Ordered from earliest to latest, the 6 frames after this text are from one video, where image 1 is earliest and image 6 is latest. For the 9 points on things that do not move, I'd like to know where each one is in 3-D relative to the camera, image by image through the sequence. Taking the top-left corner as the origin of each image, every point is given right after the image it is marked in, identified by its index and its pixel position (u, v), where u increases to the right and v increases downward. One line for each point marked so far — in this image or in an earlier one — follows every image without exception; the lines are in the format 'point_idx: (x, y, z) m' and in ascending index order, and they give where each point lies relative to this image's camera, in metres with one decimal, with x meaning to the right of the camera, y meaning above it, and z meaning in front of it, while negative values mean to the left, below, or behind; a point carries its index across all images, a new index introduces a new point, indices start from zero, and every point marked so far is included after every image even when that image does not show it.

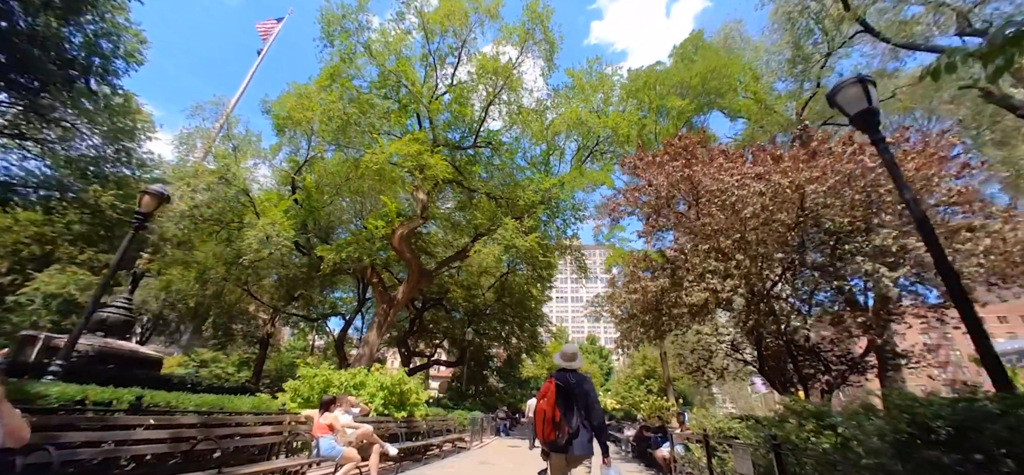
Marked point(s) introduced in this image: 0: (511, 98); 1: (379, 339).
0: (-0.1, +6.1, +16.0) m
1: (-4.6, -3.4, +12.6) m
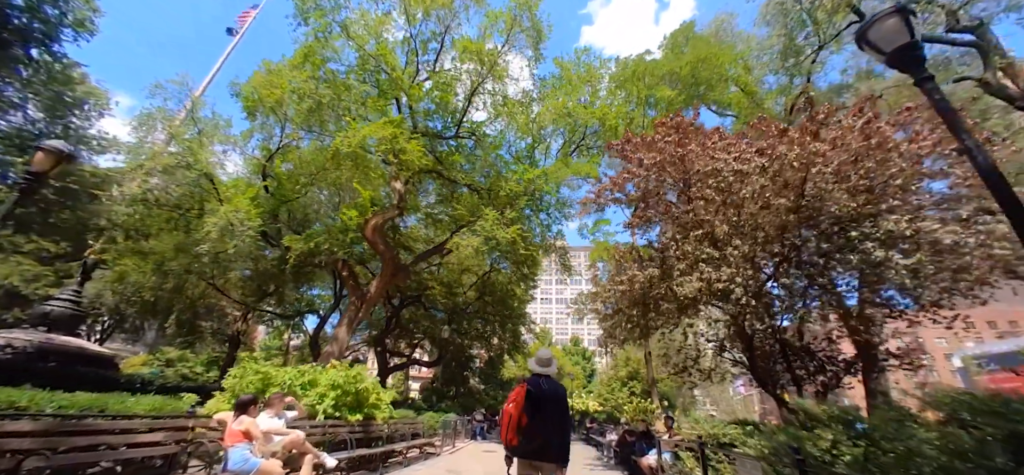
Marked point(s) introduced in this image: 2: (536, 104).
0: (-0.7, +6.3, +15.4) m
1: (-5.3, -3.1, +11.8) m
2: (+1.0, +5.8, +15.7) m
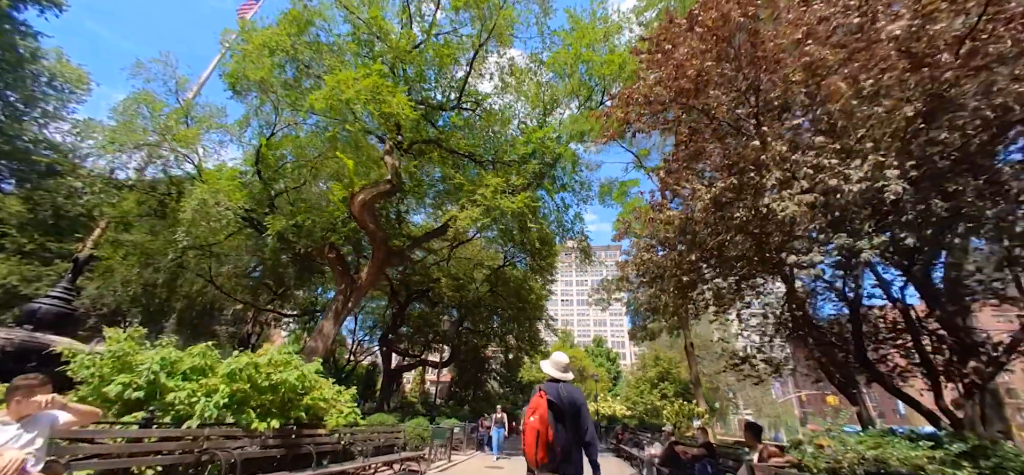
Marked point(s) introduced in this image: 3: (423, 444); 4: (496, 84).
0: (-0.4, +7.0, +13.8) m
1: (-5.0, -2.5, +10.2) m
2: (+1.3, +6.5, +14.0) m
3: (-1.9, -4.5, +8.0) m
4: (-0.6, +5.9, +13.9) m
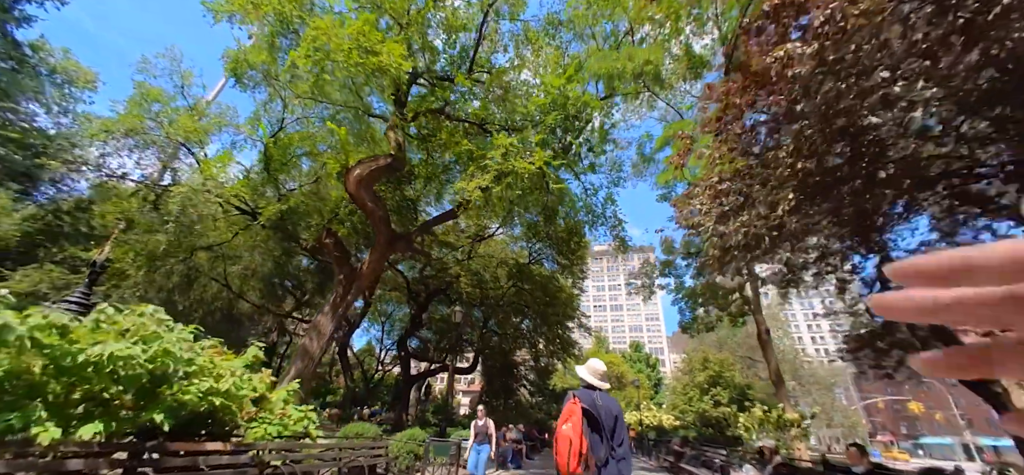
0: (+0.1, +7.5, +12.3) m
1: (-4.4, -2.1, +8.9) m
2: (+1.8, +7.1, +12.4) m
3: (-1.4, -3.9, +6.4) m
4: (-0.1, +6.4, +12.4) m
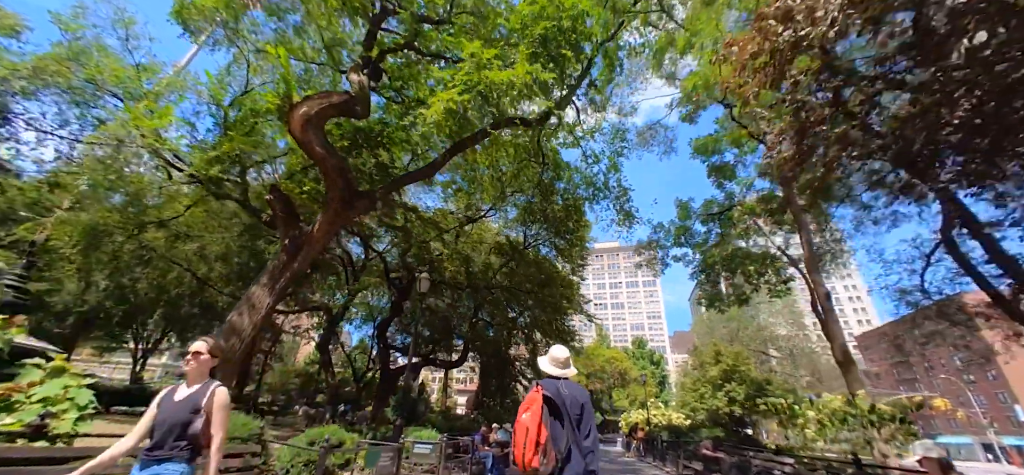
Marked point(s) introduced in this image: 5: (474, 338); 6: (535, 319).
0: (-0.3, +8.5, +10.6) m
1: (-4.8, -1.2, +7.2) m
2: (+1.5, +8.0, +10.7) m
3: (-1.8, -2.9, +4.6) m
4: (-0.4, +7.3, +10.7) m
5: (-2.0, -5.3, +19.2) m
6: (+1.2, -4.1, +18.7) m
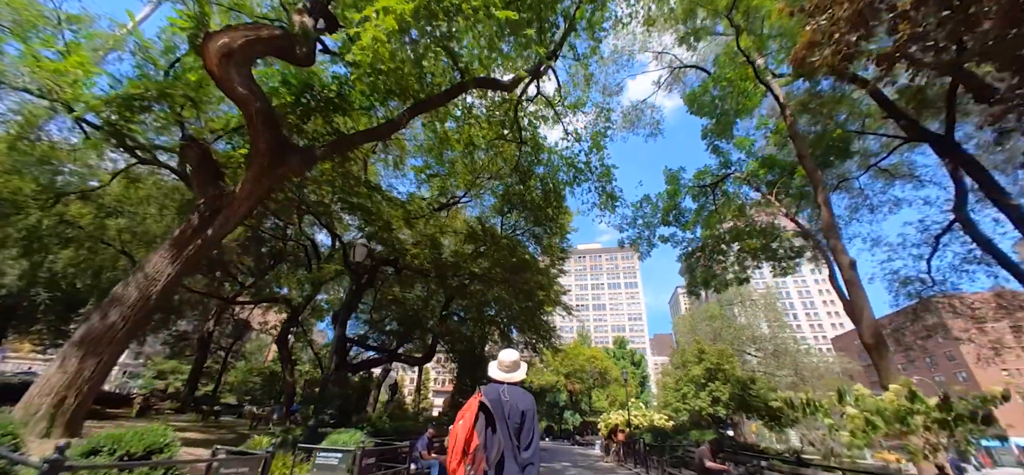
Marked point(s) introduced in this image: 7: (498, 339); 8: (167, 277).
0: (-0.9, +9.0, +9.5) m
1: (-5.4, -0.5, +5.8) m
2: (+0.9, +8.5, +9.6) m
3: (-2.4, -2.3, +3.4) m
4: (-1.1, +7.9, +9.6) m
5: (-3.2, -4.7, +17.9) m
6: (0.0, -3.6, +17.5) m
7: (-0.7, -5.4, +19.2) m
8: (-5.4, -0.7, +5.8) m
